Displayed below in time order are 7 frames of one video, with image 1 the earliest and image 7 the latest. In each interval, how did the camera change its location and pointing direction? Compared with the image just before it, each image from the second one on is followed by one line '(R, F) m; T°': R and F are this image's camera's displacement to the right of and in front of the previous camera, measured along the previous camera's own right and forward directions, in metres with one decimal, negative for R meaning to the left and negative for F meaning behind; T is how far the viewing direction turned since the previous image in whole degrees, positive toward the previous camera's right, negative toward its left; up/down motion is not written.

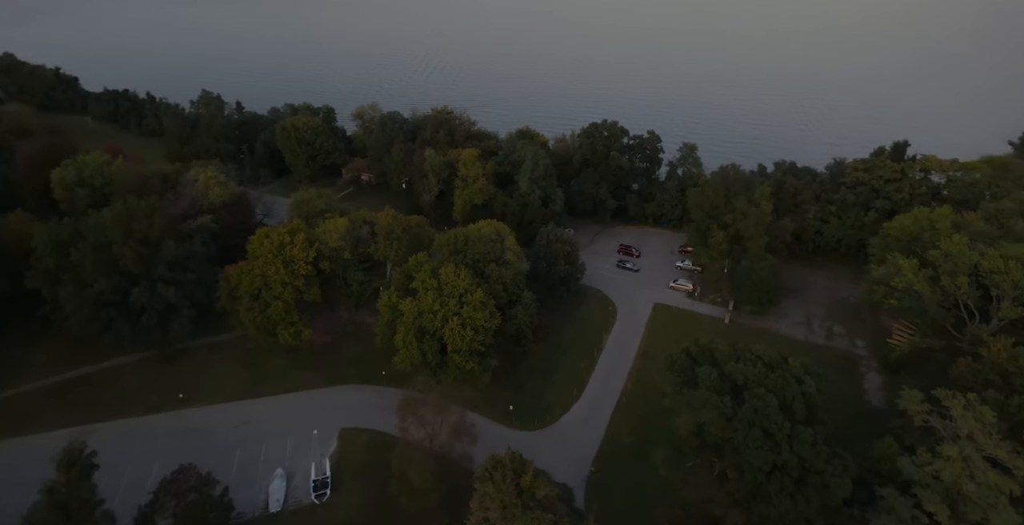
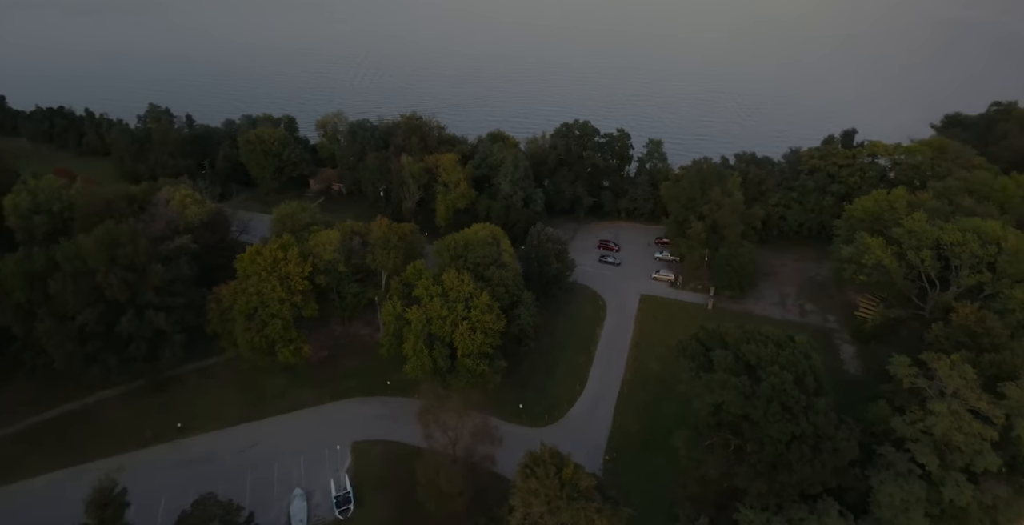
(-4.3, -0.8) m; +6°
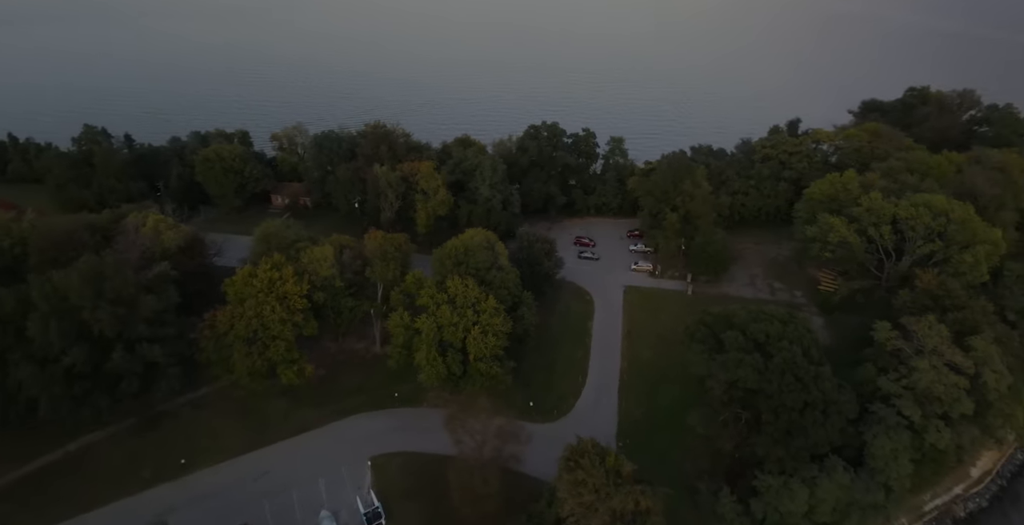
(-5.2, -0.7) m; +8°
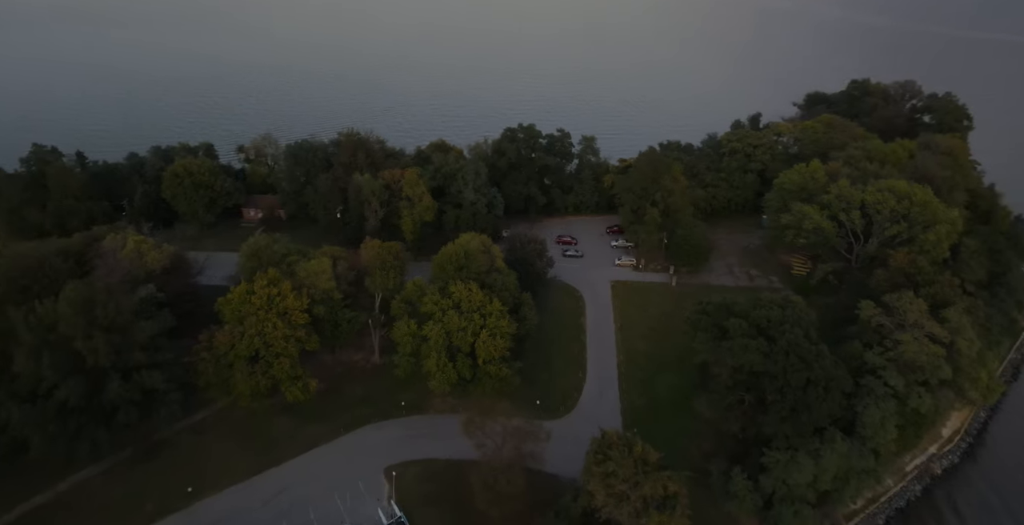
(-3.9, -0.4) m; +6°
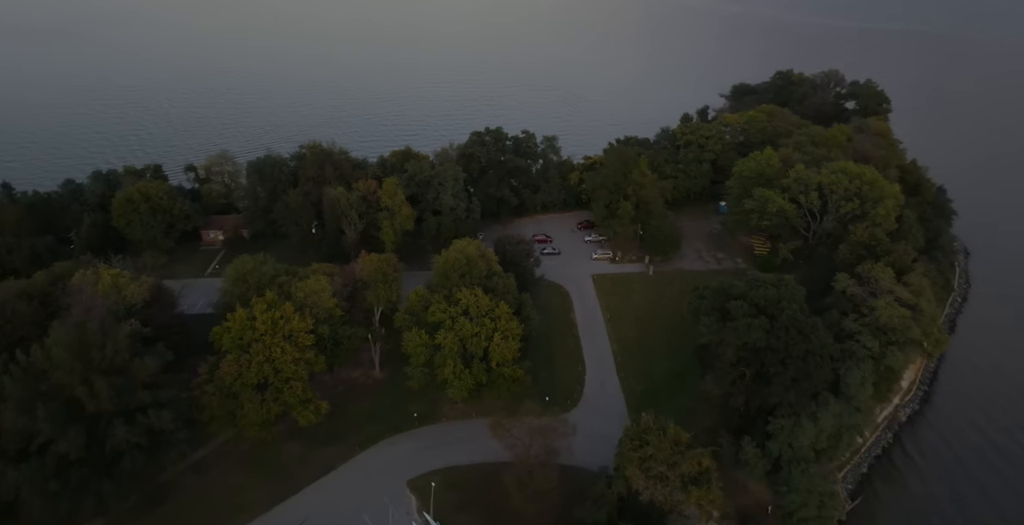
(-5.8, -0.2) m; +8°
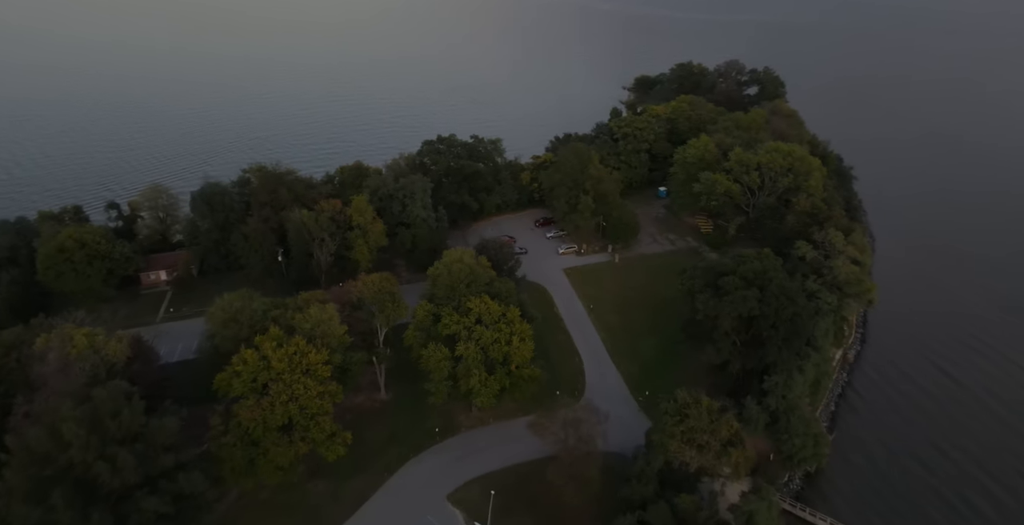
(-8.3, +0.5) m; +12°
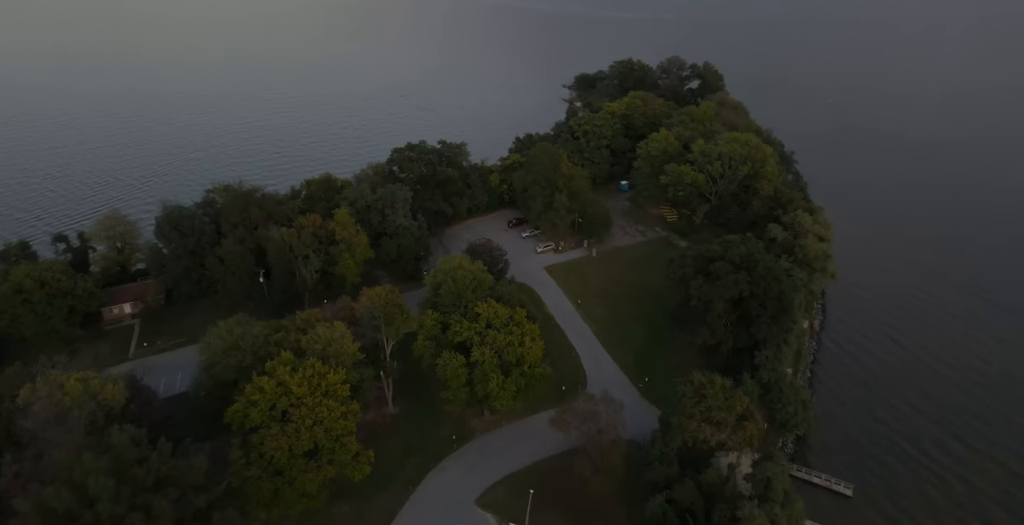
(-5.3, +0.4) m; +8°
